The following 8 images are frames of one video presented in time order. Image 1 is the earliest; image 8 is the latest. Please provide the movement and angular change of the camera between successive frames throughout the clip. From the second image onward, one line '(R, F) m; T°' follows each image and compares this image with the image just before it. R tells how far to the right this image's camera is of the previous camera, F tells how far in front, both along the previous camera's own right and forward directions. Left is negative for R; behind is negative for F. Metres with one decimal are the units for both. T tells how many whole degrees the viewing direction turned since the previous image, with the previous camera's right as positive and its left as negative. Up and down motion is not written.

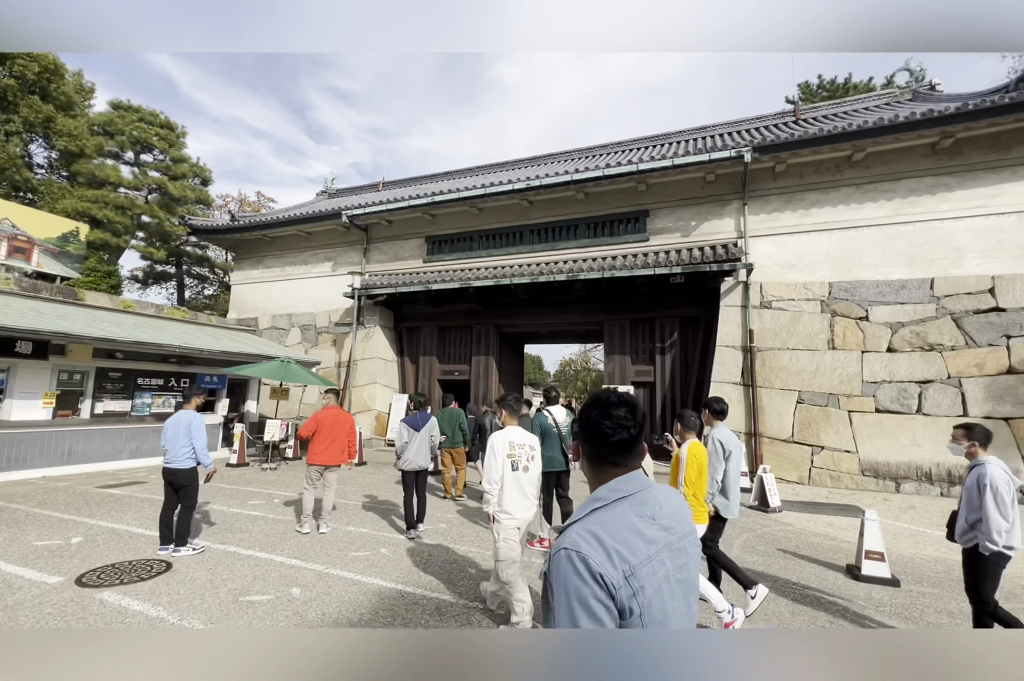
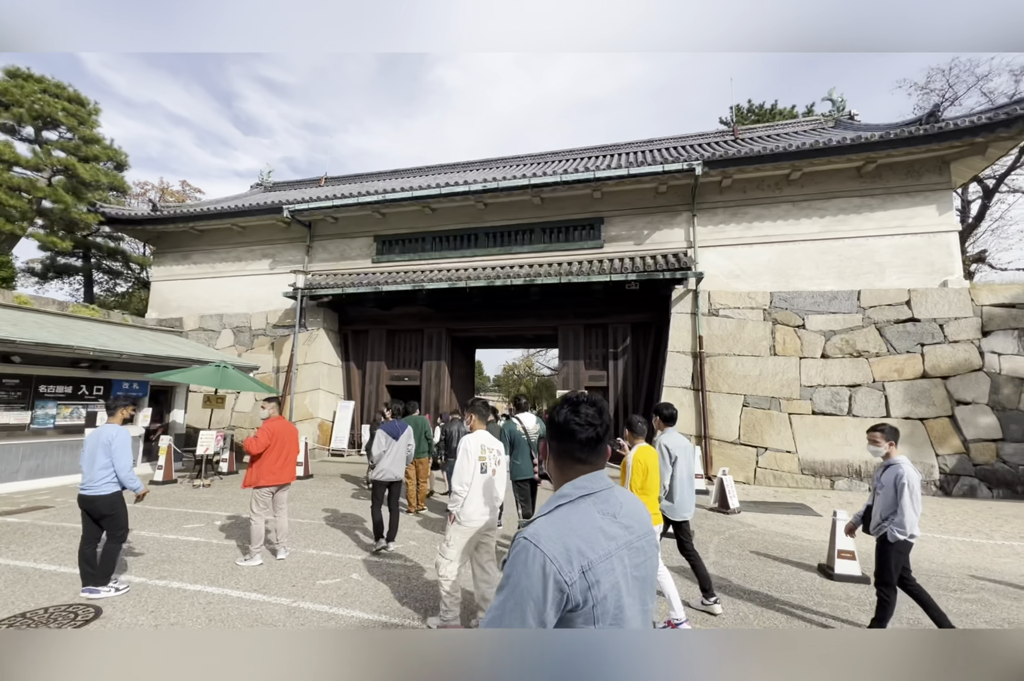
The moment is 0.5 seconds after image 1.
(-0.4, +0.2) m; +7°
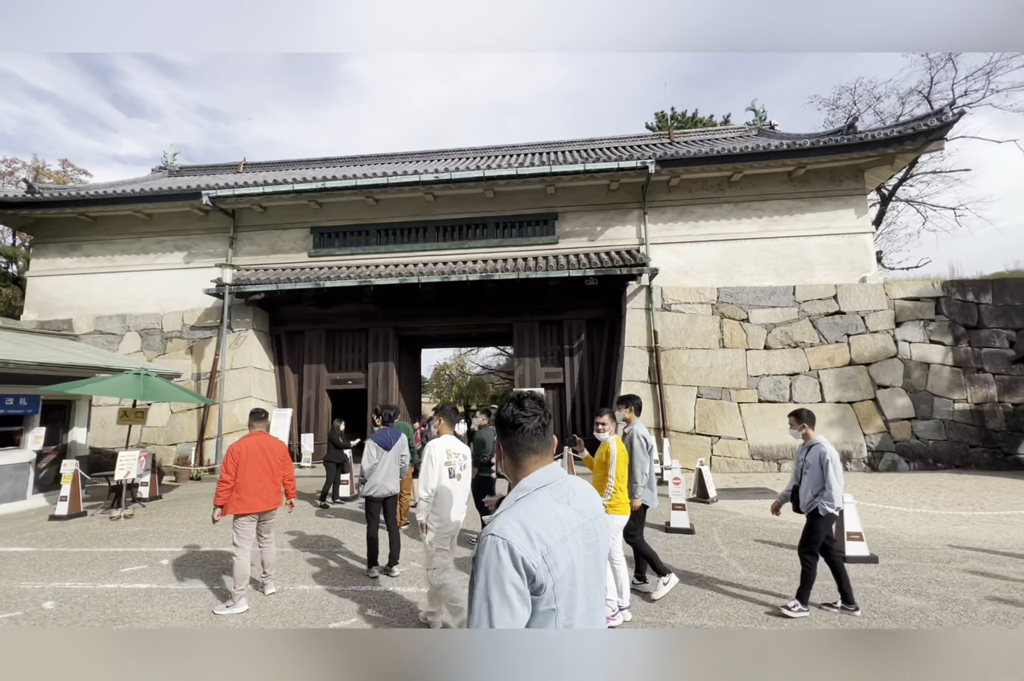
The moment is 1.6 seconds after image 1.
(-0.7, +0.4) m; +9°
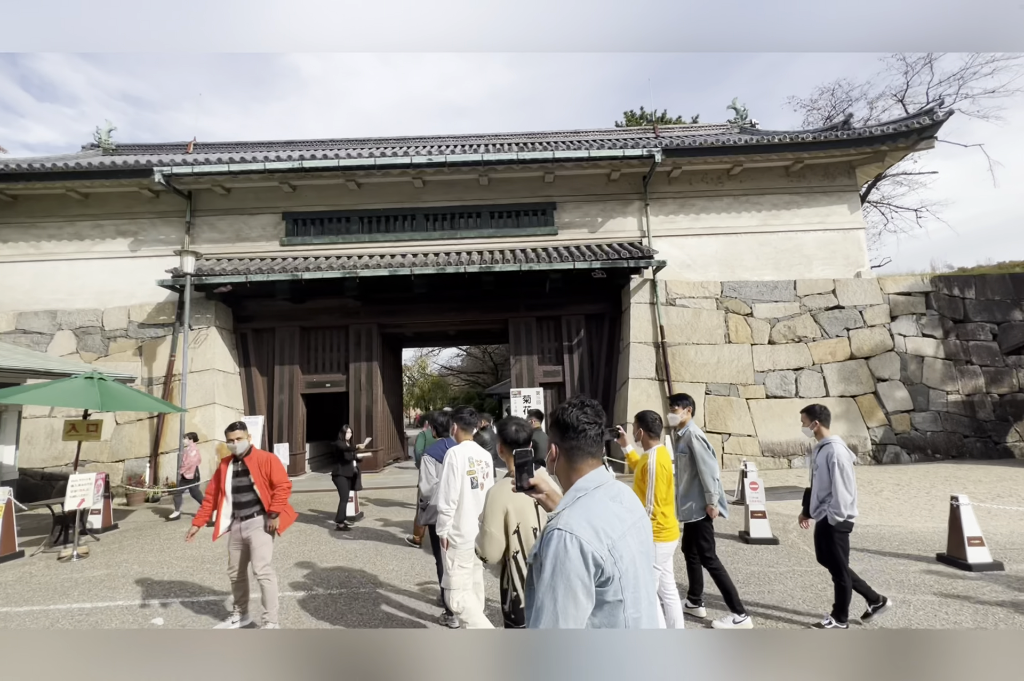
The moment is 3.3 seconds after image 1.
(-1.0, +0.8) m; +6°
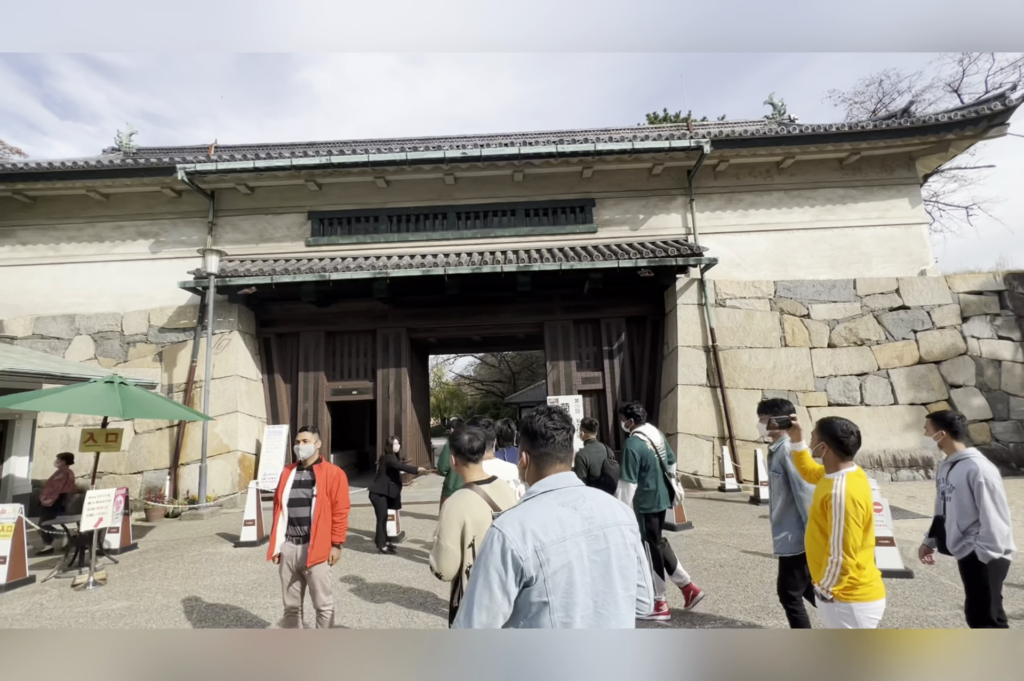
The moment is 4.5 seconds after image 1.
(-0.6, +0.6) m; -1°
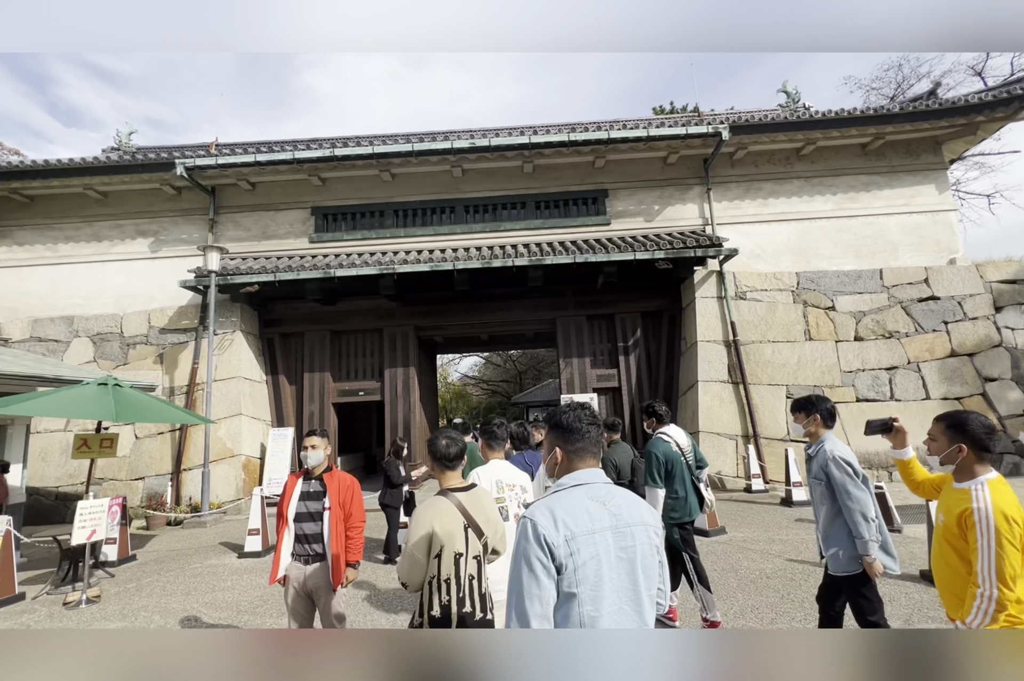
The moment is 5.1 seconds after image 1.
(-0.2, +0.3) m; 0°
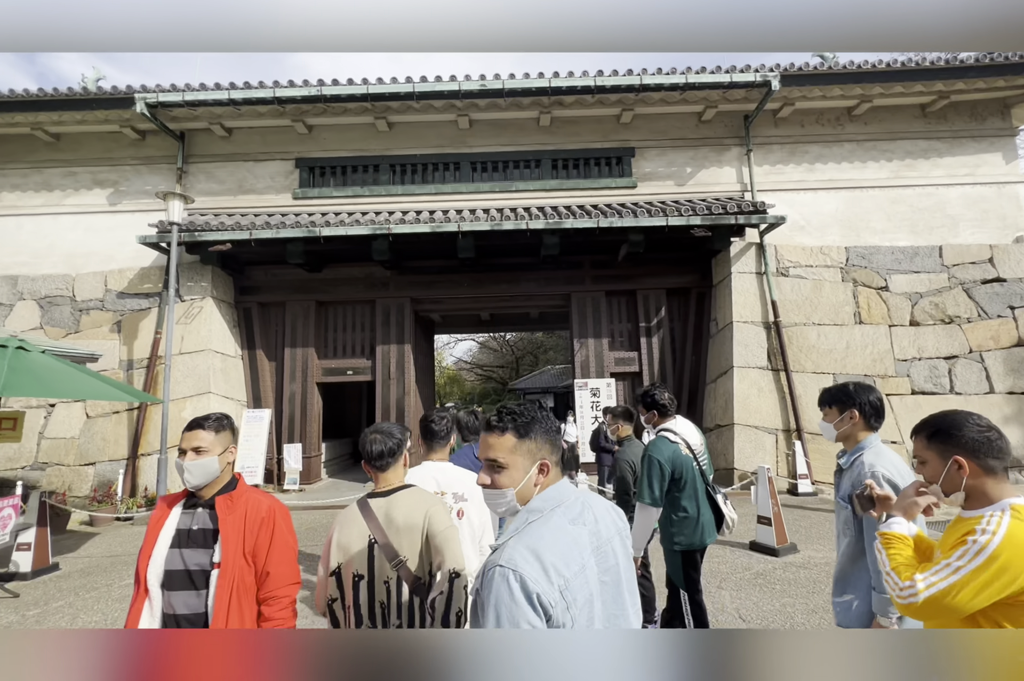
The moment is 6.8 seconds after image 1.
(-0.3, +1.1) m; +1°
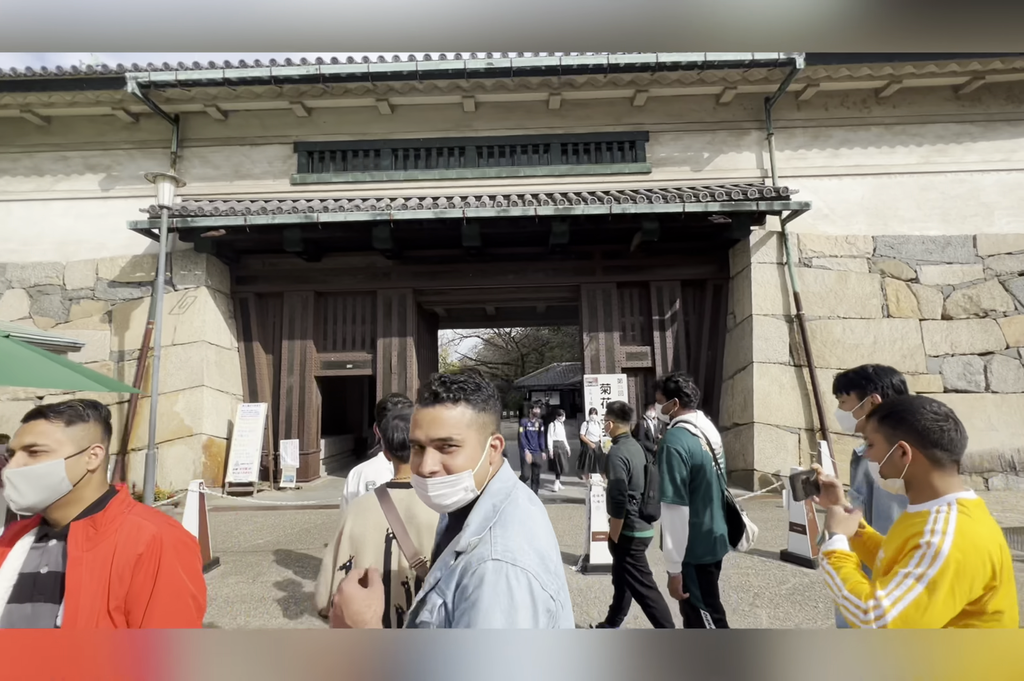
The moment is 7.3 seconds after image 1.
(0.0, +0.4) m; -1°
